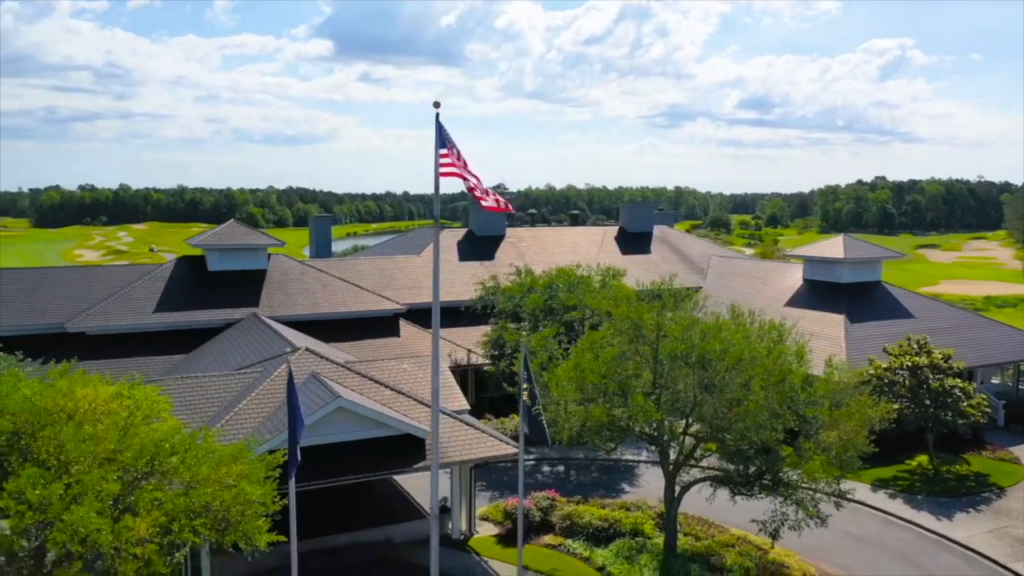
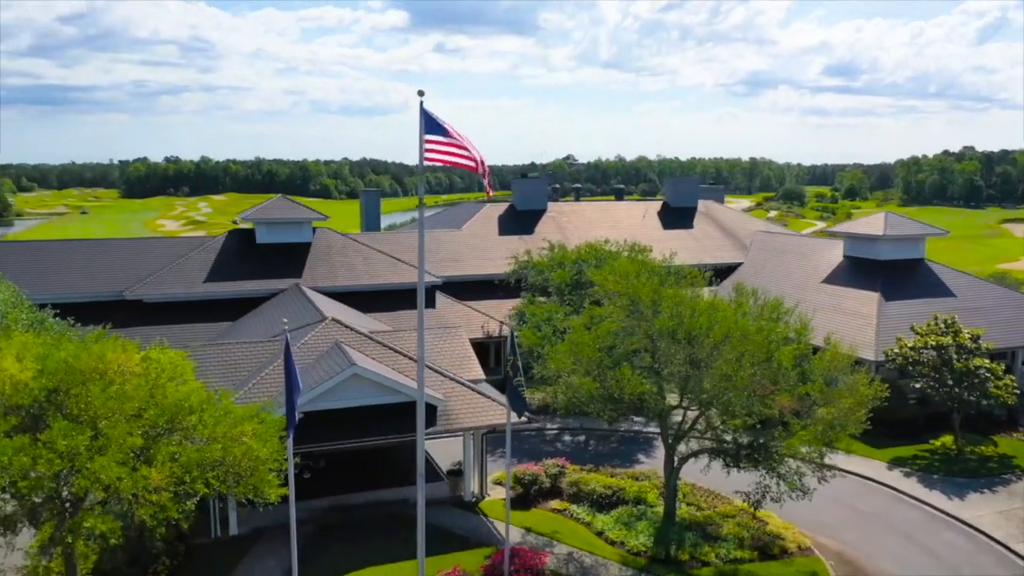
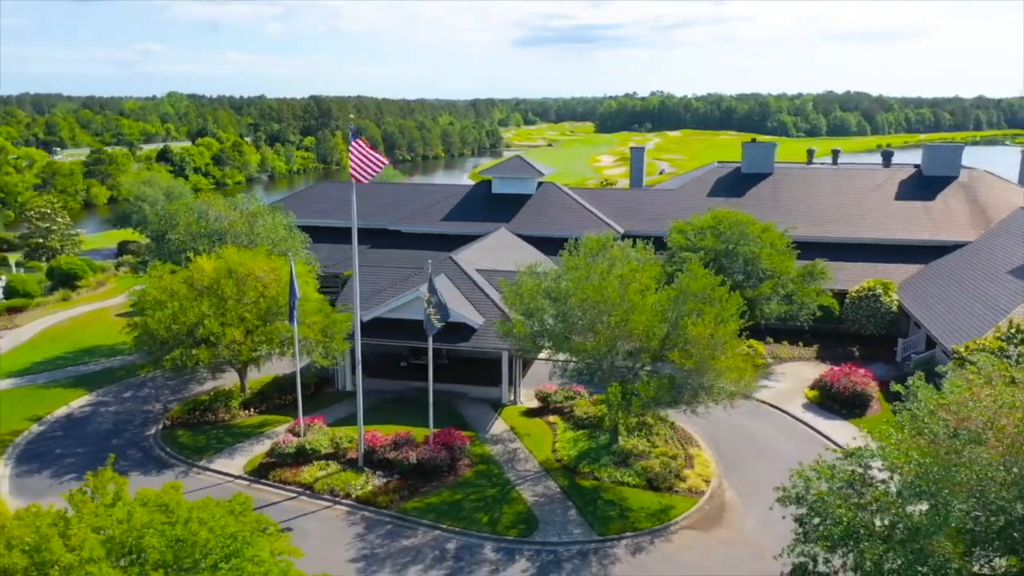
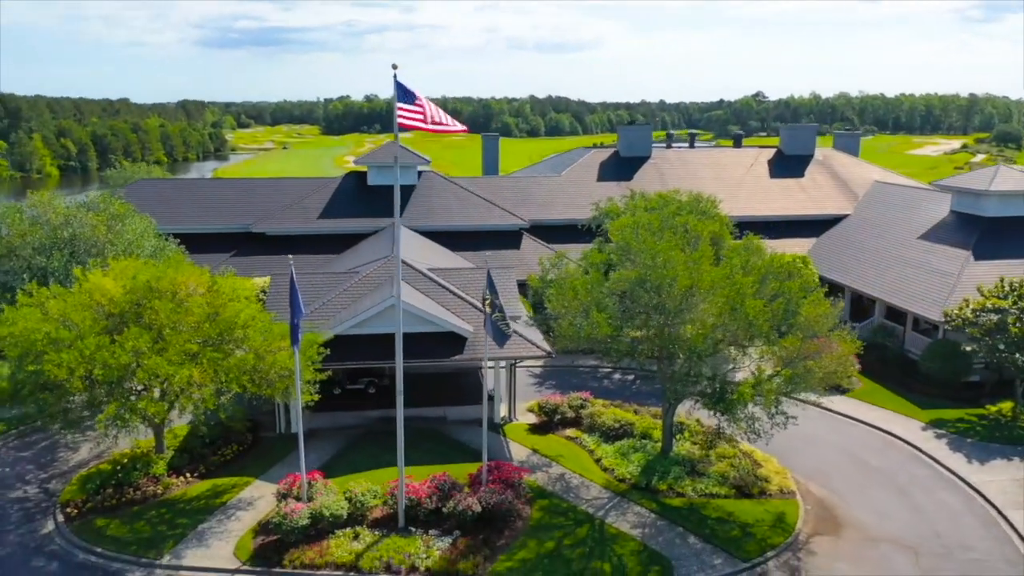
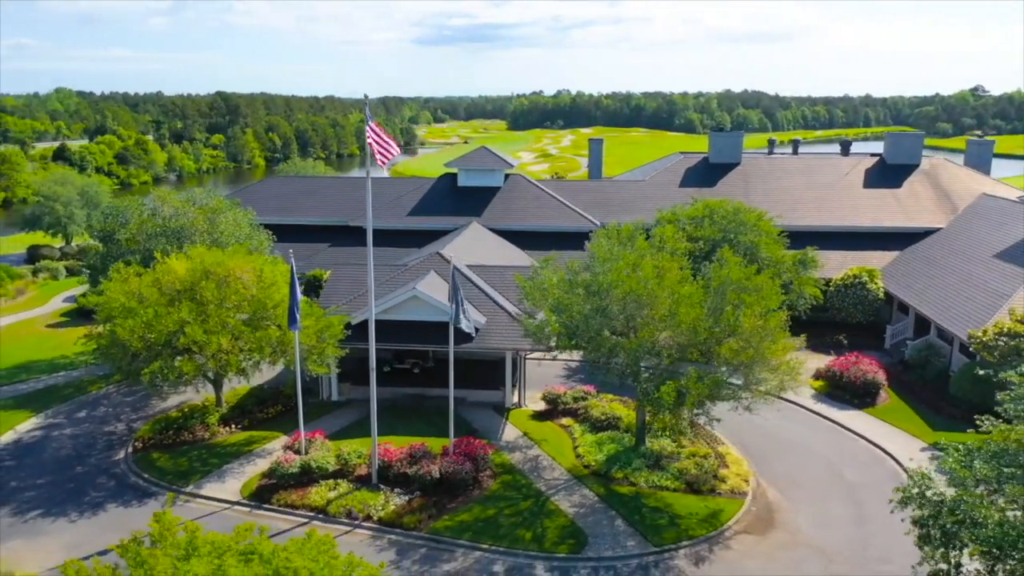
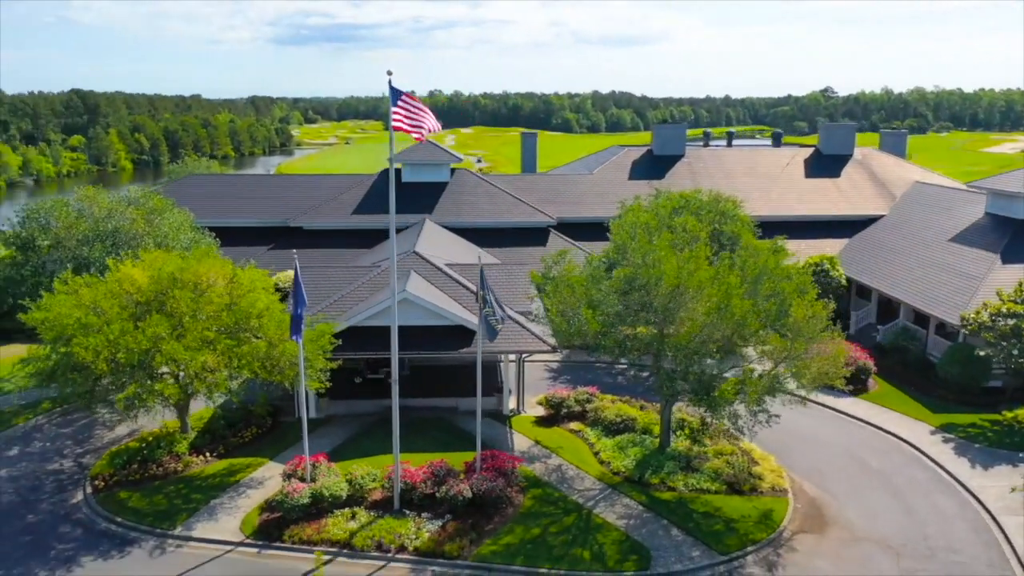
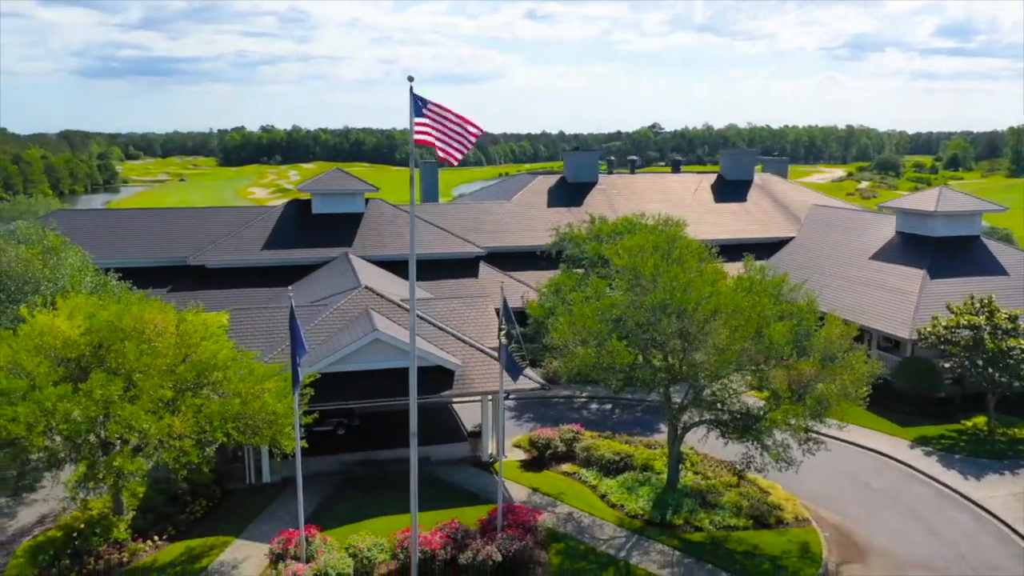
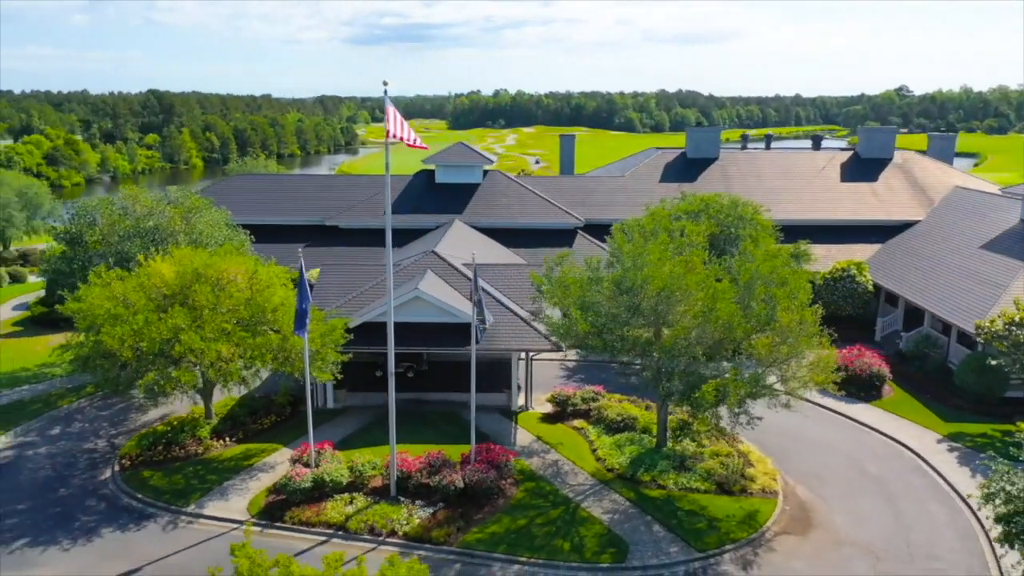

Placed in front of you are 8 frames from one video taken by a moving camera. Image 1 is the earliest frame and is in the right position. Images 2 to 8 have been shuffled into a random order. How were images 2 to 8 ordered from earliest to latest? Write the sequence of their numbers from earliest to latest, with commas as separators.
2, 7, 4, 6, 8, 5, 3
